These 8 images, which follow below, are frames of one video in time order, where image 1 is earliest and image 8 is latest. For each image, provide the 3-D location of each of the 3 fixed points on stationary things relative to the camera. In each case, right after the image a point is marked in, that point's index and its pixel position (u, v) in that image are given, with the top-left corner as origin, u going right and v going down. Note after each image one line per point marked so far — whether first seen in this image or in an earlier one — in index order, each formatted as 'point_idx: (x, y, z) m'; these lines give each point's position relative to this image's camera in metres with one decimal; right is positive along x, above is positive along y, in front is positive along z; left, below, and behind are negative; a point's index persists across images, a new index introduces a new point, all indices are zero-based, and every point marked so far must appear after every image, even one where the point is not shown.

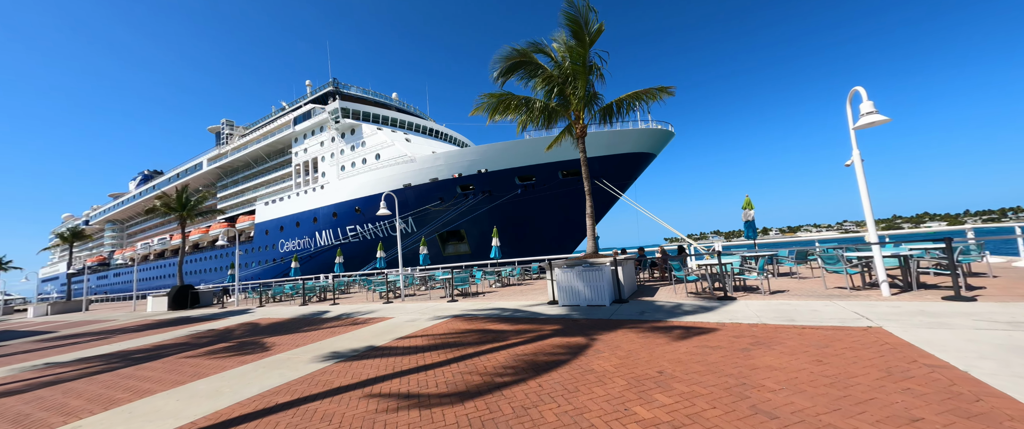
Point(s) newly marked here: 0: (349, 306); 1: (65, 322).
0: (-4.9, -2.7, +9.8) m
1: (-19.8, -4.8, +14.6) m
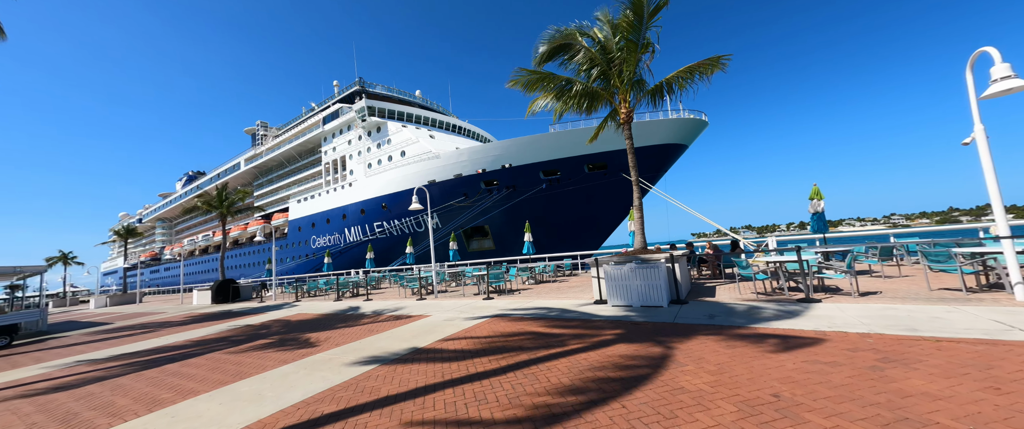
0: (-3.9, -2.6, +9.7) m
1: (-18.4, -4.7, +15.5) m
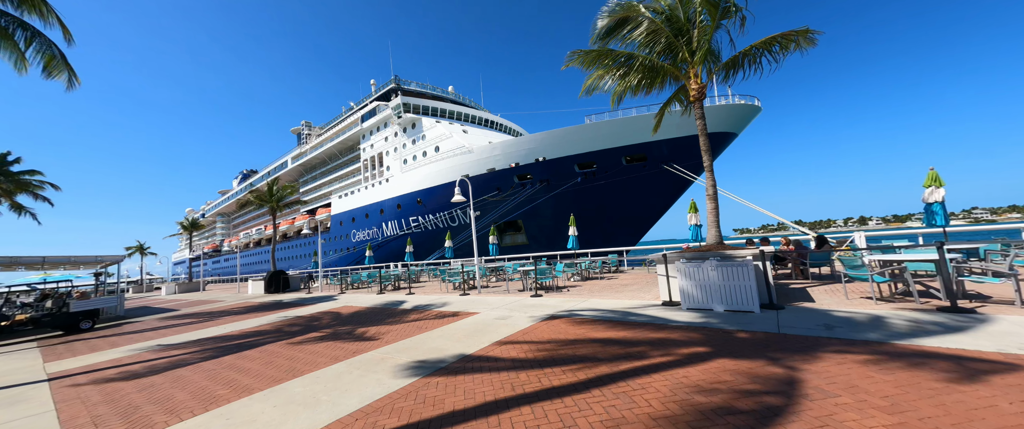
0: (-2.6, -2.4, +9.6) m
1: (-16.5, -4.4, +16.7) m
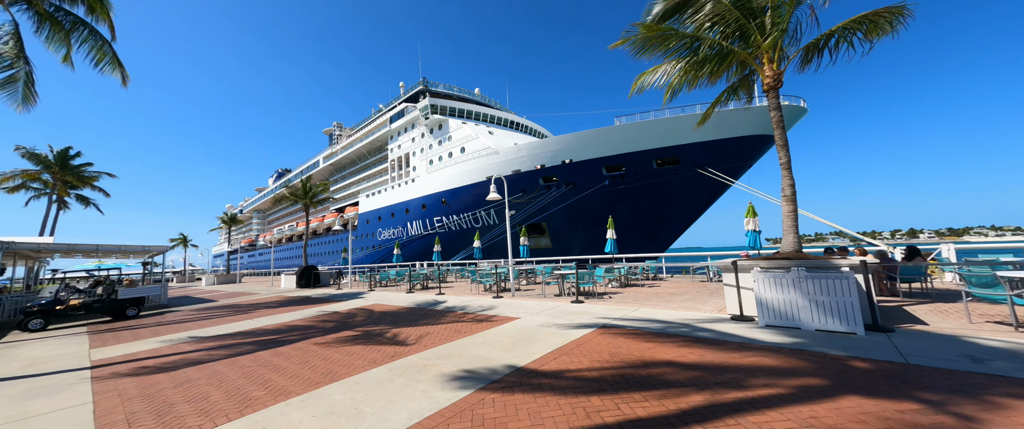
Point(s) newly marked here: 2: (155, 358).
0: (-1.6, -2.3, +9.2) m
1: (-15.1, -4.1, +17.2) m
2: (-5.7, -2.3, +5.3) m
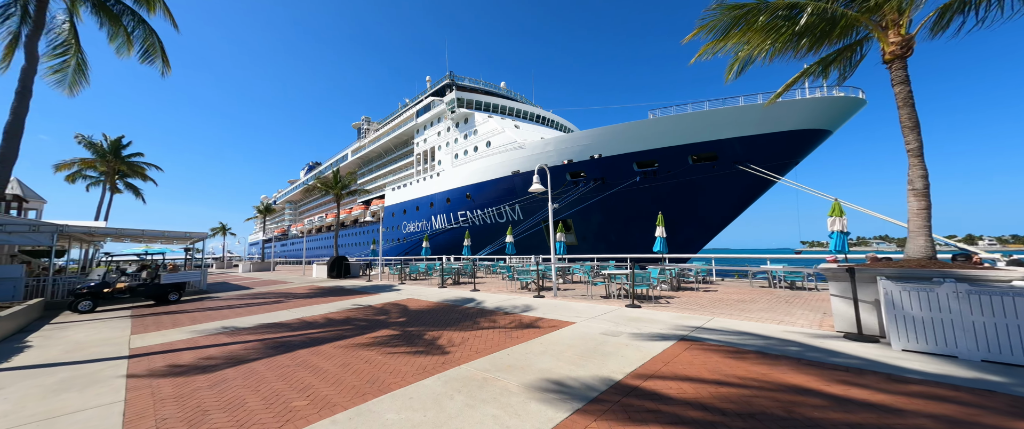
0: (-0.5, -2.1, +8.7) m
1: (-13.5, -3.5, +17.6) m
2: (-4.9, -2.1, +5.1) m
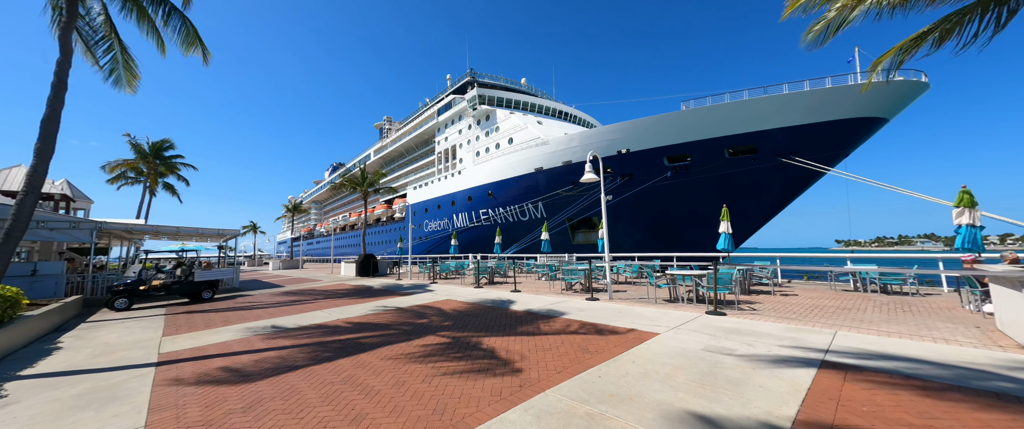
0: (+0.6, -2.0, +7.9) m
1: (-11.9, -3.4, +17.5) m
2: (-4.0, -2.0, +4.5) m
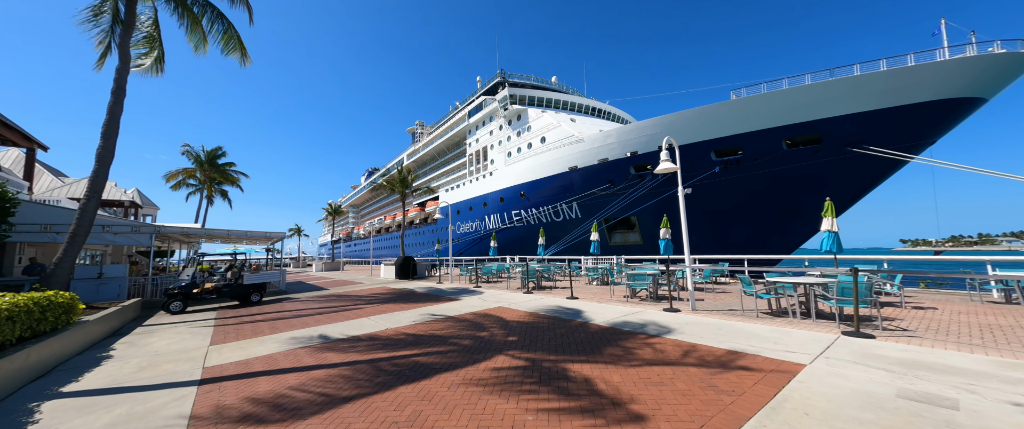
0: (+1.9, -1.9, +7.0) m
1: (-9.7, -3.5, +17.6) m
2: (-2.9, -2.0, +4.0) m
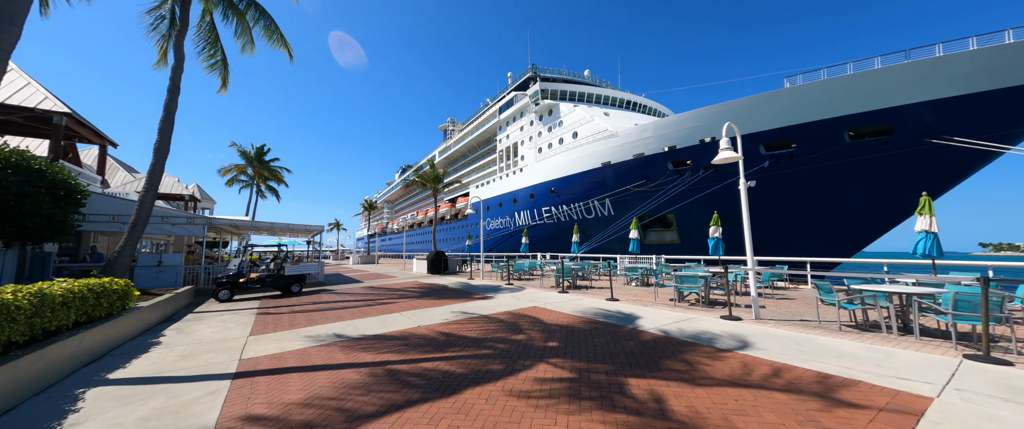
0: (+2.6, -1.9, +6.4) m
1: (-7.9, -3.2, +18.0) m
2: (-2.5, -1.8, +3.8) m
